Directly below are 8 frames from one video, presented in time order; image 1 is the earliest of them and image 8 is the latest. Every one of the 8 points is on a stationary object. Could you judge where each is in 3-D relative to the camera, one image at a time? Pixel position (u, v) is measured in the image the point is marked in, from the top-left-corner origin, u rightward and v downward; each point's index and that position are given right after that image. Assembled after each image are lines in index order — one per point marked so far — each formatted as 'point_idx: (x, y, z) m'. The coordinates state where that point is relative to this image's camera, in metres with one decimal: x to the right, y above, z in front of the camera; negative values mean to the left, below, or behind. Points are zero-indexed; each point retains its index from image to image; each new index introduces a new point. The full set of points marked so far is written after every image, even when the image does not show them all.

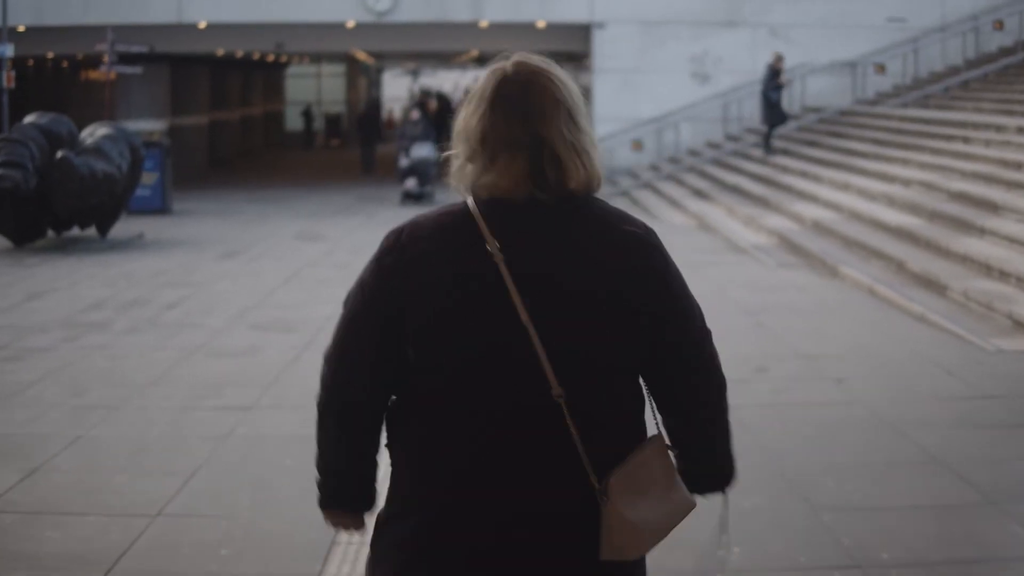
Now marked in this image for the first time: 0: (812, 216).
0: (+2.2, +0.5, +16.0) m
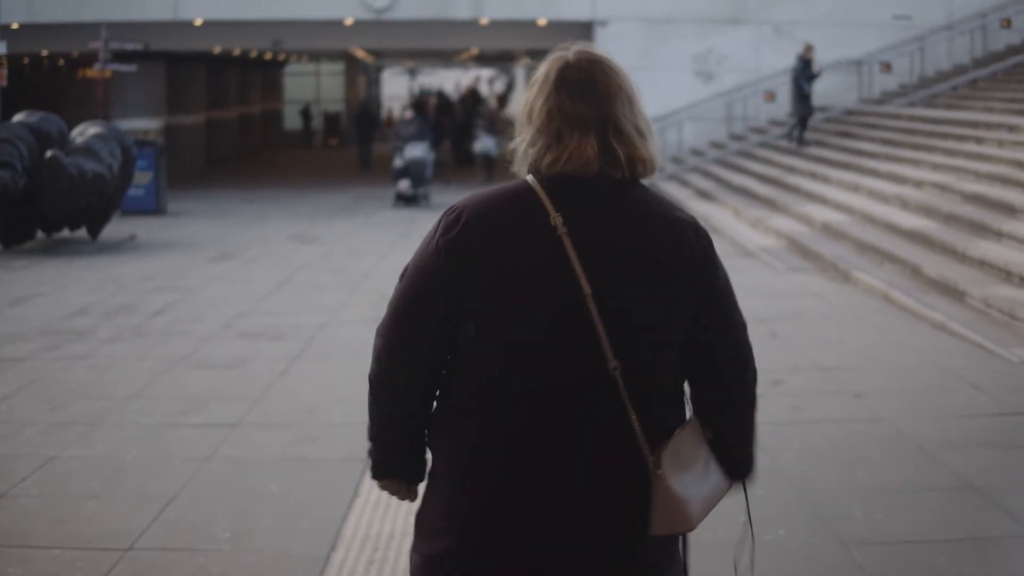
0: (+2.2, +0.5, +15.6) m
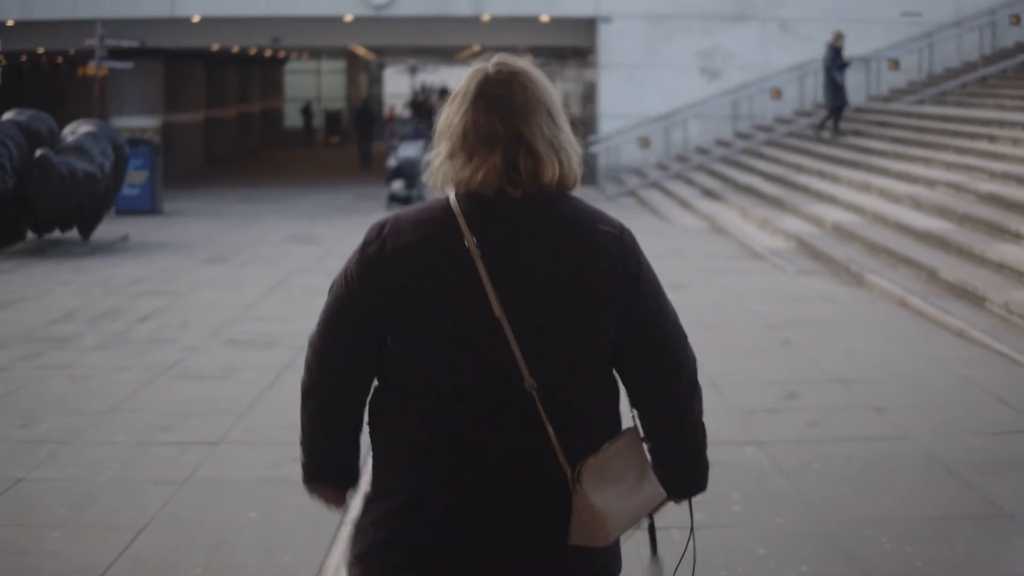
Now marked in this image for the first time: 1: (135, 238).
0: (+2.2, +0.5, +15.1) m
1: (-3.2, +0.4, +18.4) m
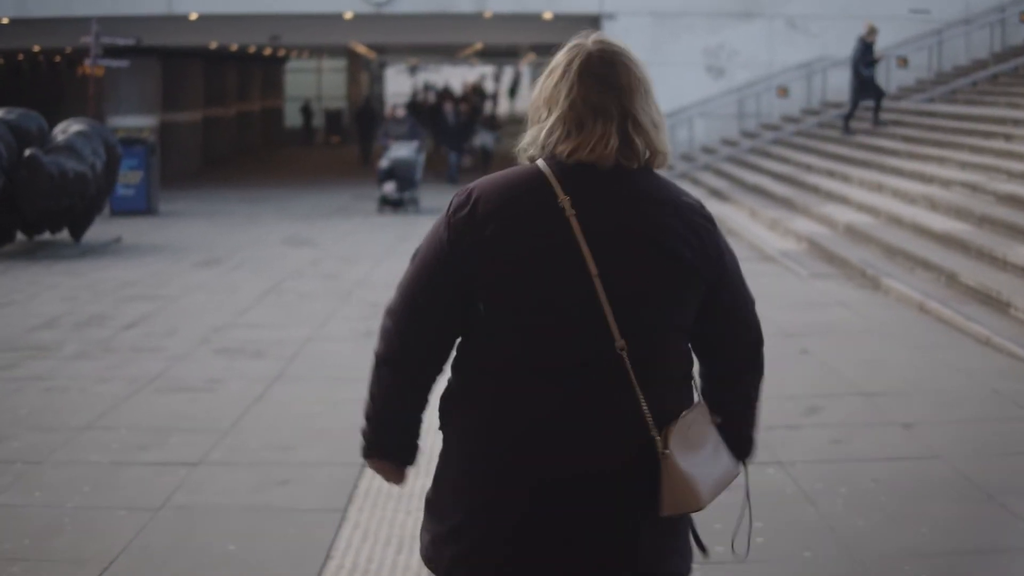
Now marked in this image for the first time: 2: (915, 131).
0: (+2.3, +0.5, +14.7) m
1: (-3.2, +0.4, +17.9) m
2: (+3.7, +1.4, +19.8) m
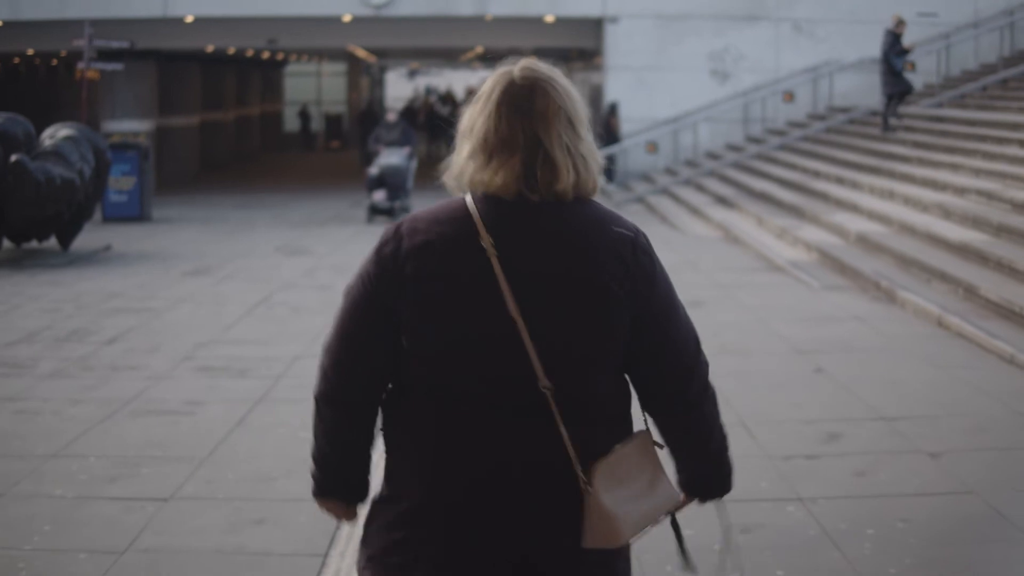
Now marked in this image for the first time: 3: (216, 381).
0: (+2.3, +0.4, +14.2) m
1: (-3.2, +0.3, +17.5) m
2: (+3.7, +1.4, +19.4) m
3: (-1.1, -0.4, +8.3) m
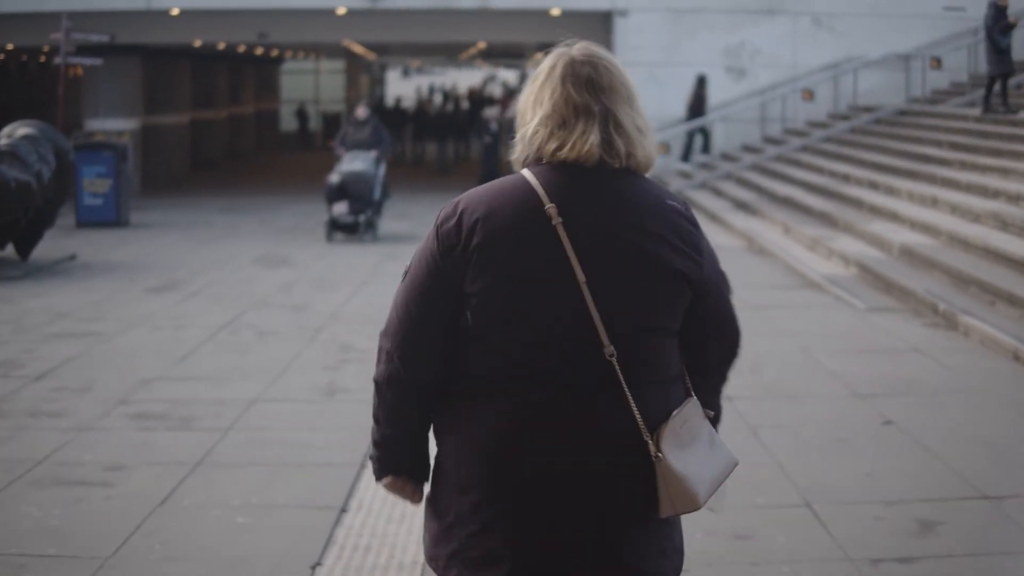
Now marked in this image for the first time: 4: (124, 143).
0: (+2.3, +0.3, +12.7) m
1: (-3.2, +0.2, +16.0) m
2: (+3.7, +1.2, +17.8) m
3: (-1.1, -0.5, +6.8) m
4: (-3.6, +1.3, +19.6) m
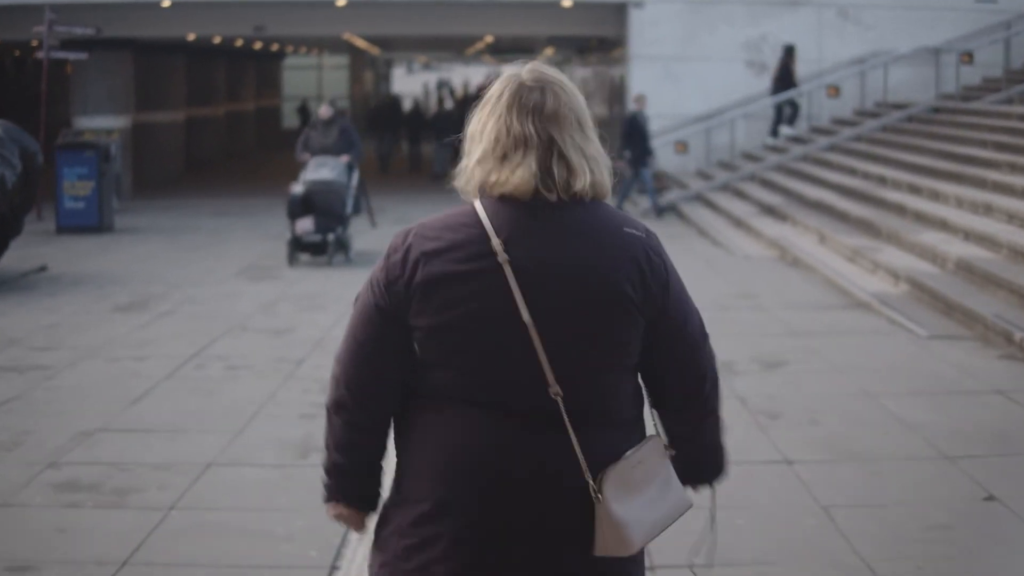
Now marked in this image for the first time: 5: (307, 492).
0: (+2.3, +0.2, +11.3) m
1: (-3.1, +0.1, +14.6) m
2: (+3.8, +1.2, +16.5) m
3: (-1.1, -0.6, +5.5) m
4: (-3.5, +1.2, +18.3) m
5: (-0.5, -0.5, +5.7) m
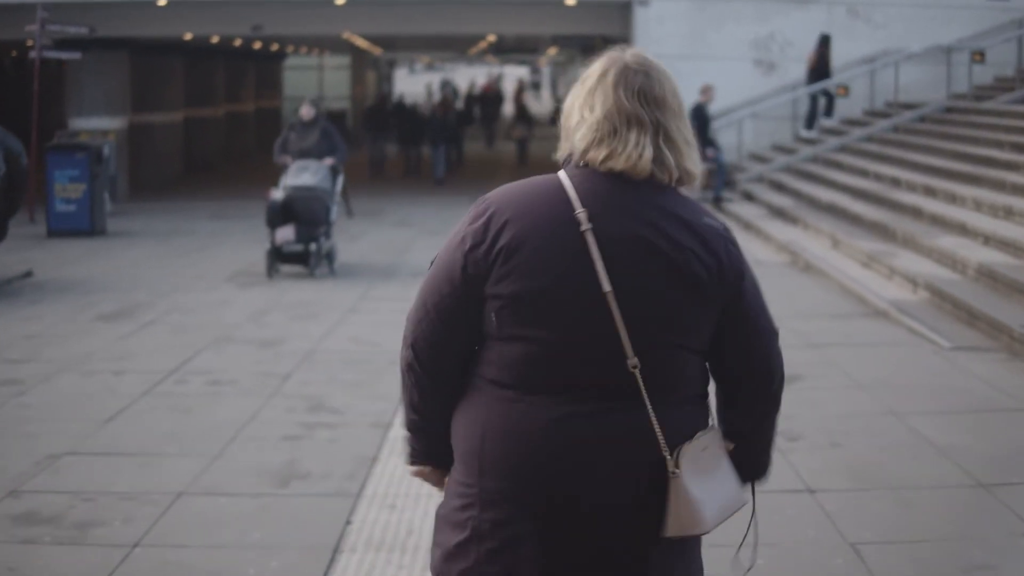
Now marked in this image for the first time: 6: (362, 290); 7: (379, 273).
0: (+2.3, +0.1, +10.8) m
1: (-3.1, +0.1, +14.2) m
2: (+3.8, +1.1, +16.0) m
3: (-1.1, -0.6, +5.0) m
4: (-3.5, +1.2, +17.9) m
5: (-0.5, -0.6, +5.2) m
6: (-0.8, 0.0, +12.0) m
7: (-0.8, +0.1, +13.2) m
